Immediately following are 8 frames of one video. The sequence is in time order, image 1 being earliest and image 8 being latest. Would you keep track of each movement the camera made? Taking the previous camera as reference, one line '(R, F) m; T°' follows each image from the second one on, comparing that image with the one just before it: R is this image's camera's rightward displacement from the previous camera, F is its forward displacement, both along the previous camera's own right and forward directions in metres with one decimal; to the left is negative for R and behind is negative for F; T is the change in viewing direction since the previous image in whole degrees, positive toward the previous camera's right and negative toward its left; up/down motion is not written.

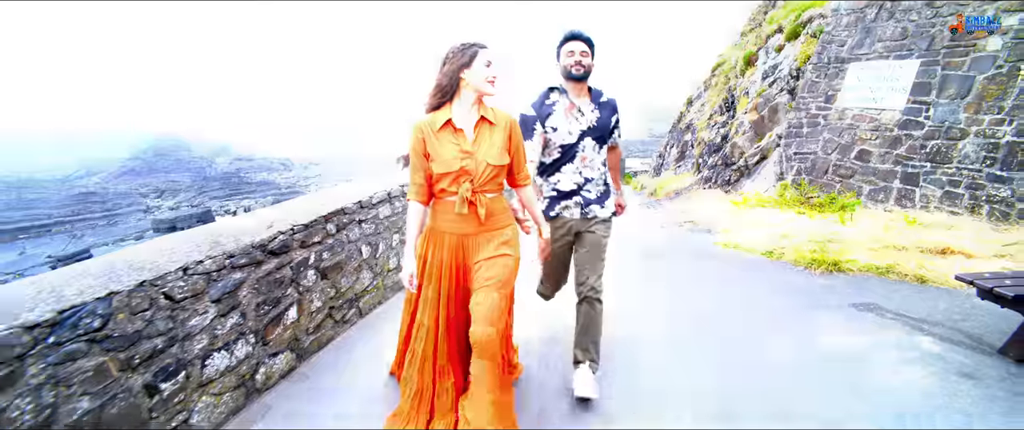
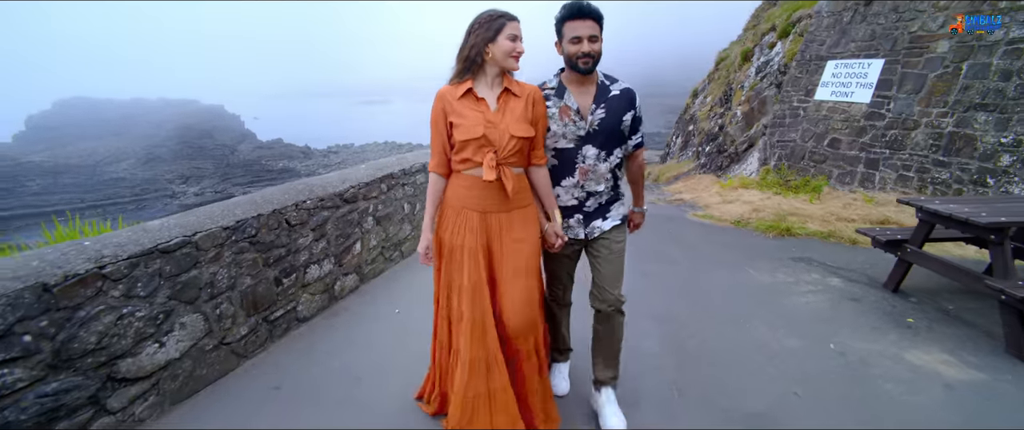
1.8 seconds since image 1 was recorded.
(+0.1, -1.1) m; -2°
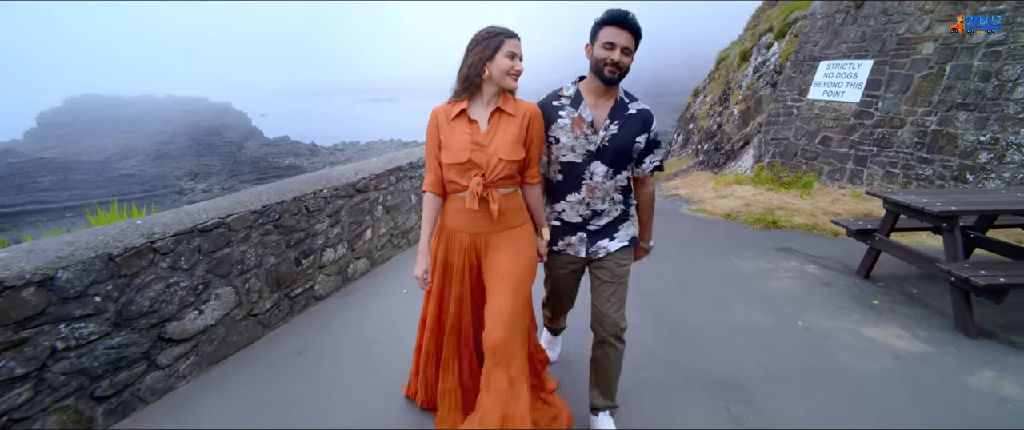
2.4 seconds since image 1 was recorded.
(+0.1, -0.3) m; -1°
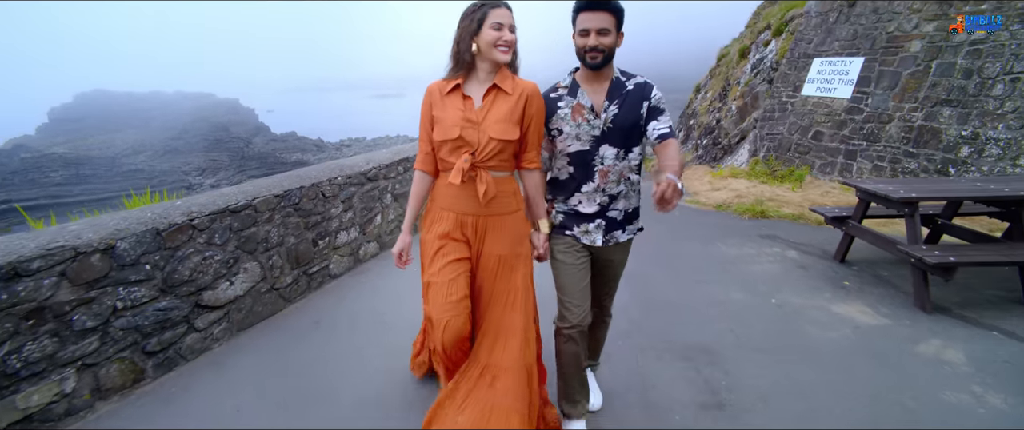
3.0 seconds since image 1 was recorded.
(+0.1, -0.3) m; -1°
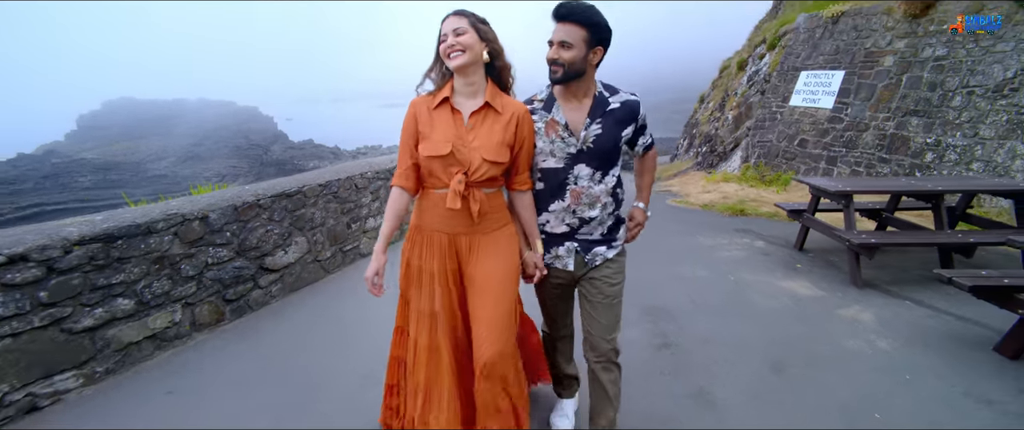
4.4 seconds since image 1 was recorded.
(+0.1, -0.8) m; -2°
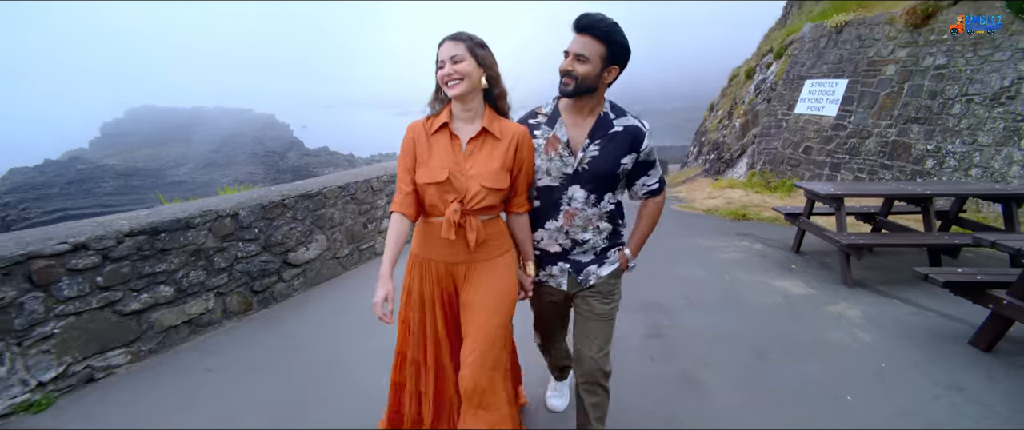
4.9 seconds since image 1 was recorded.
(+0.1, -0.3) m; -1°
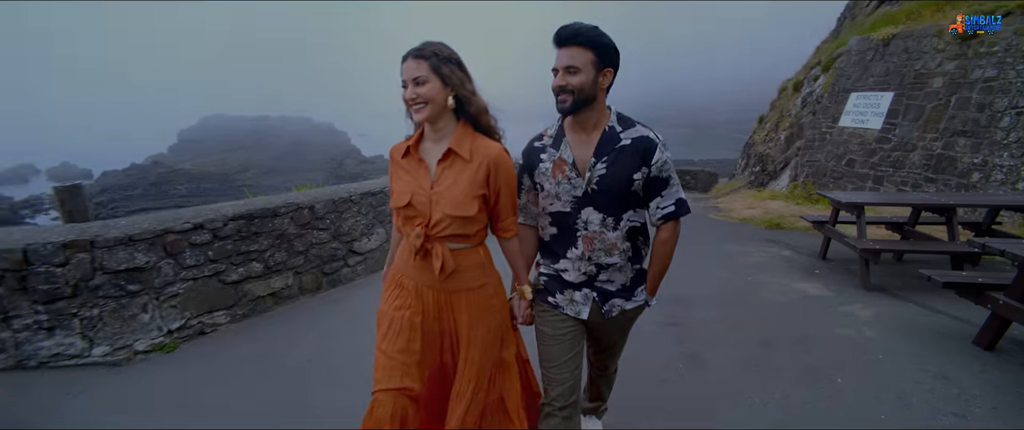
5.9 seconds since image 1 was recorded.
(+0.1, -0.5) m; -5°
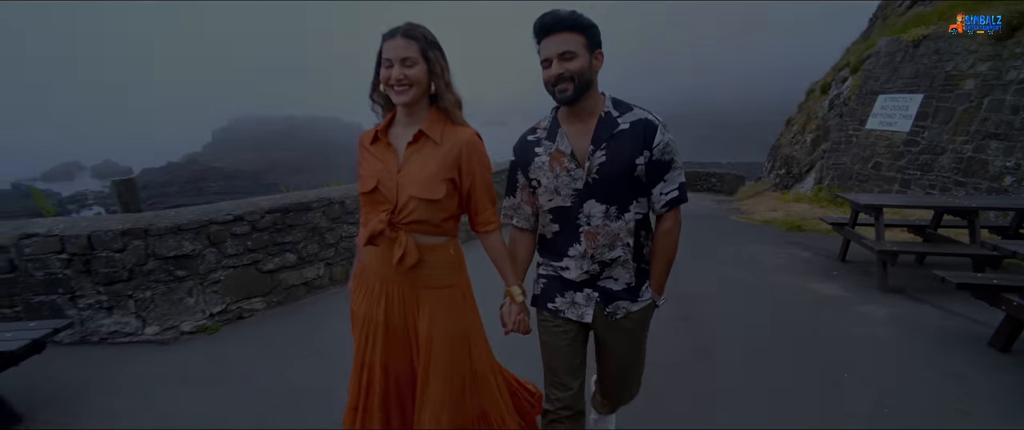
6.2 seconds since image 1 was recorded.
(0.0, -0.2) m; -3°
